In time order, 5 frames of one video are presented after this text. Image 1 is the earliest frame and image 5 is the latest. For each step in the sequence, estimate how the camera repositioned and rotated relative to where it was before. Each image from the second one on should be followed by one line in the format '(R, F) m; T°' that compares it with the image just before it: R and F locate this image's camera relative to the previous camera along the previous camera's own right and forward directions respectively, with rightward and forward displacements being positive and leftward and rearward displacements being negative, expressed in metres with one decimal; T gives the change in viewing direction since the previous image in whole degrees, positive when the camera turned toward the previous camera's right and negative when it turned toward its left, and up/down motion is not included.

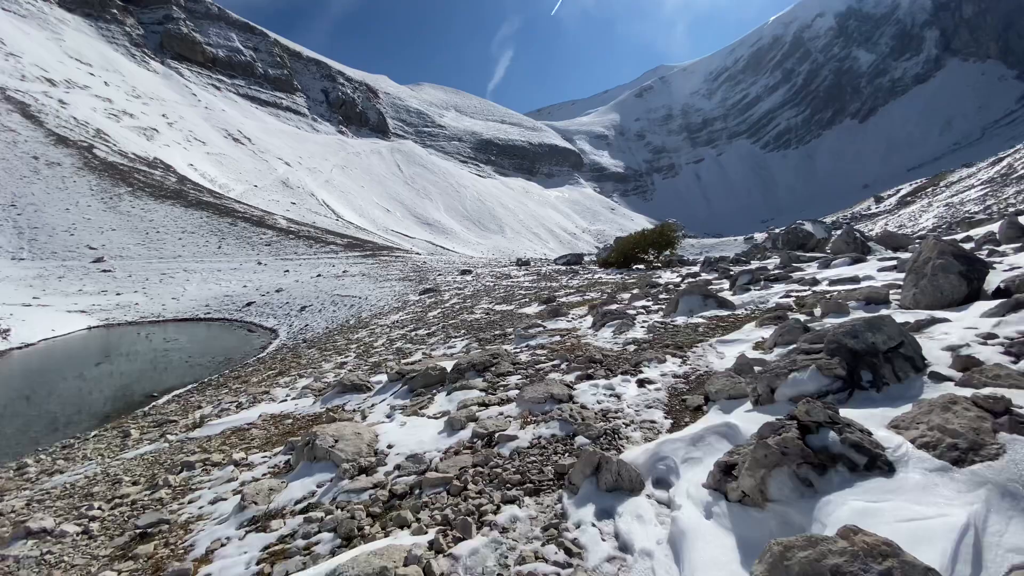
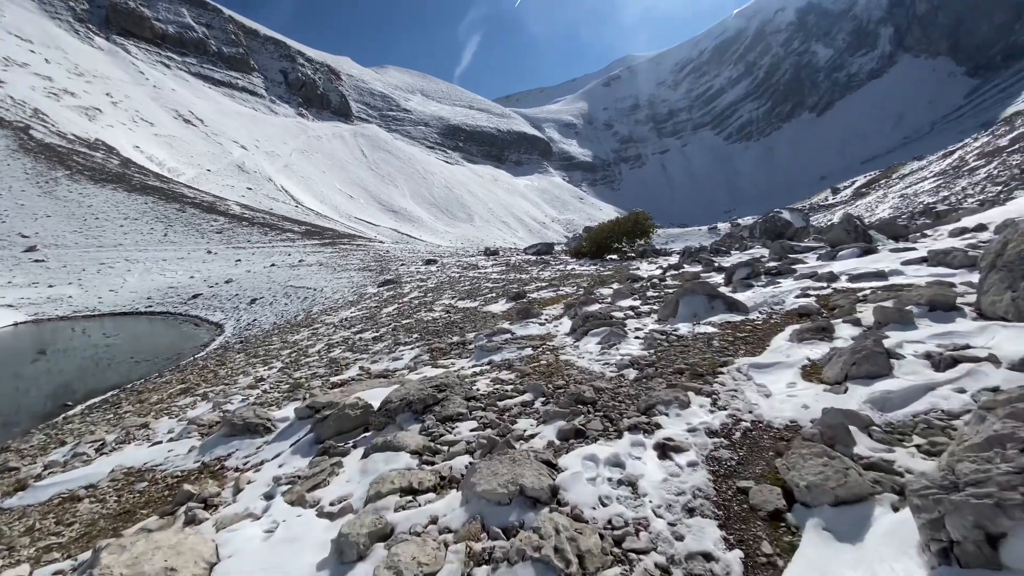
(+0.2, +2.5) m; +4°
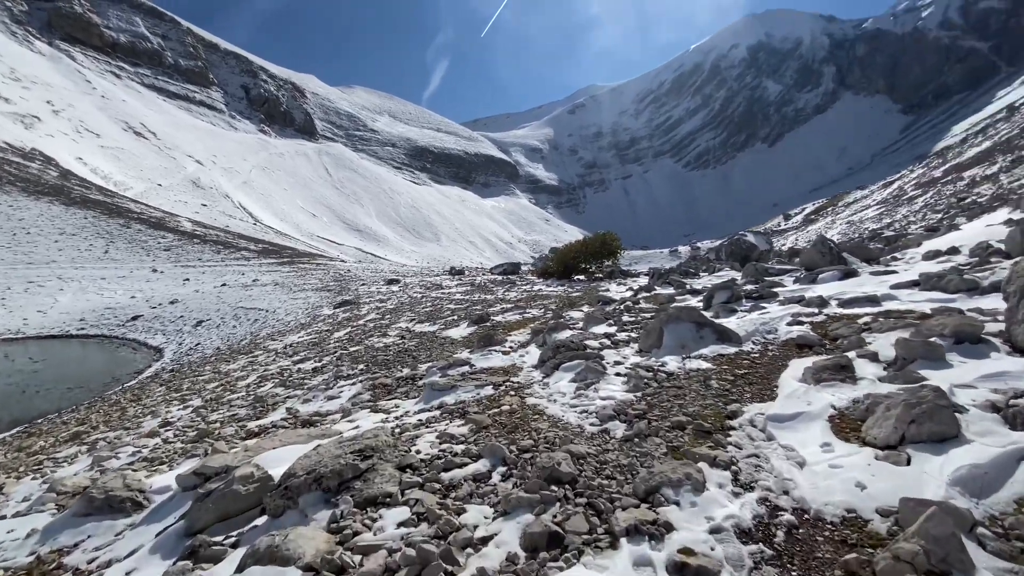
(+0.1, +1.4) m; +4°
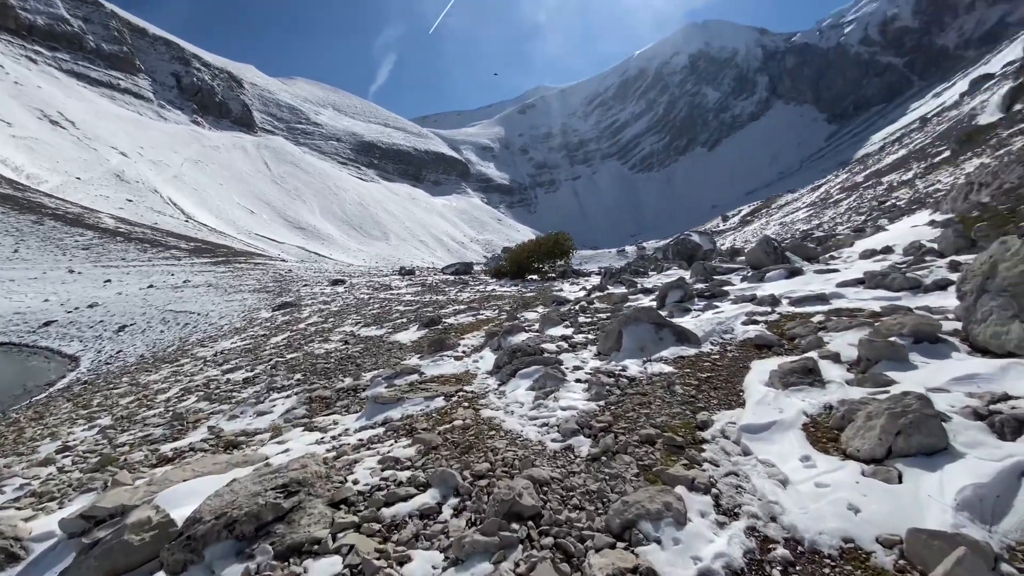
(0.0, +0.6) m; +6°
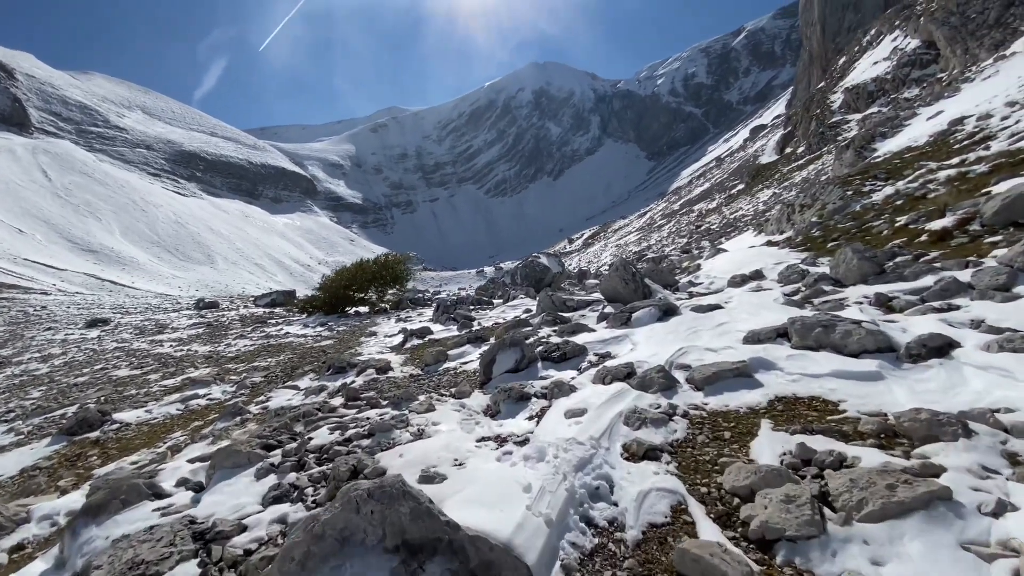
(+2.2, +5.1) m; +17°
